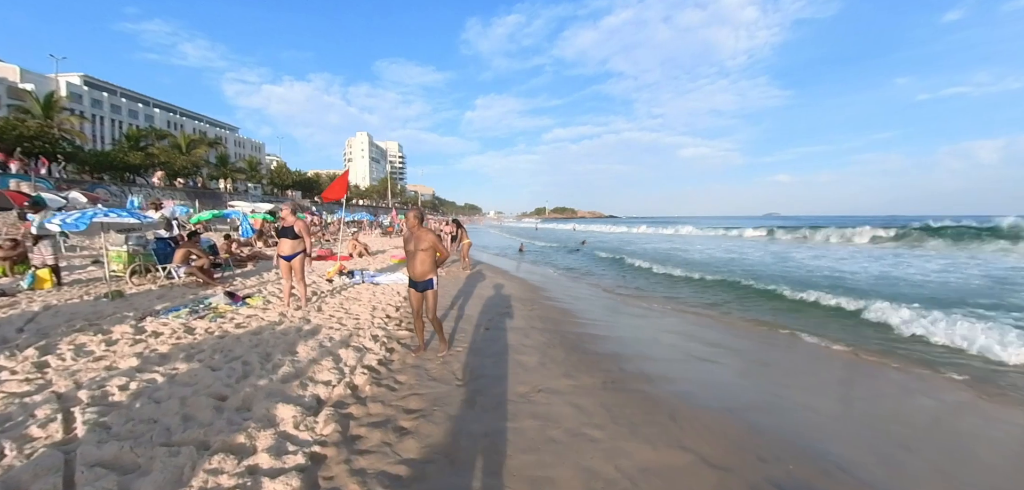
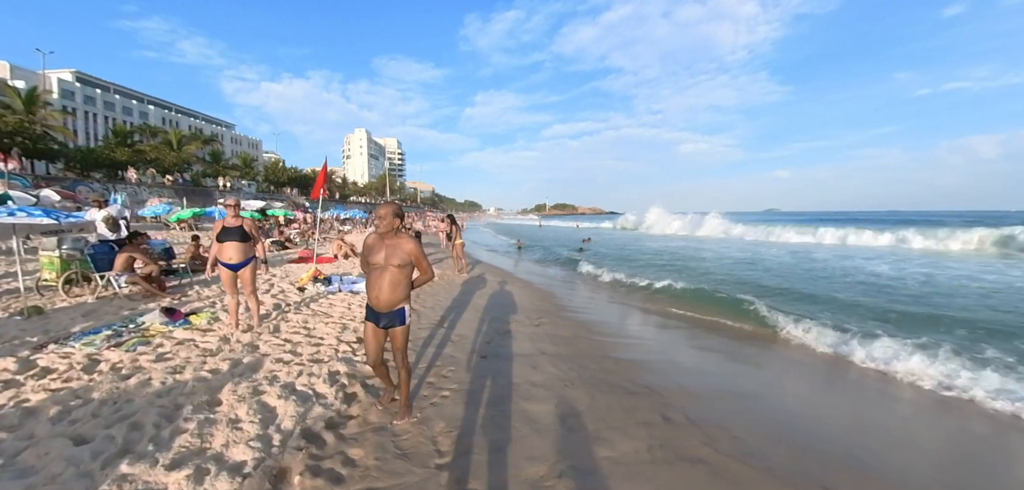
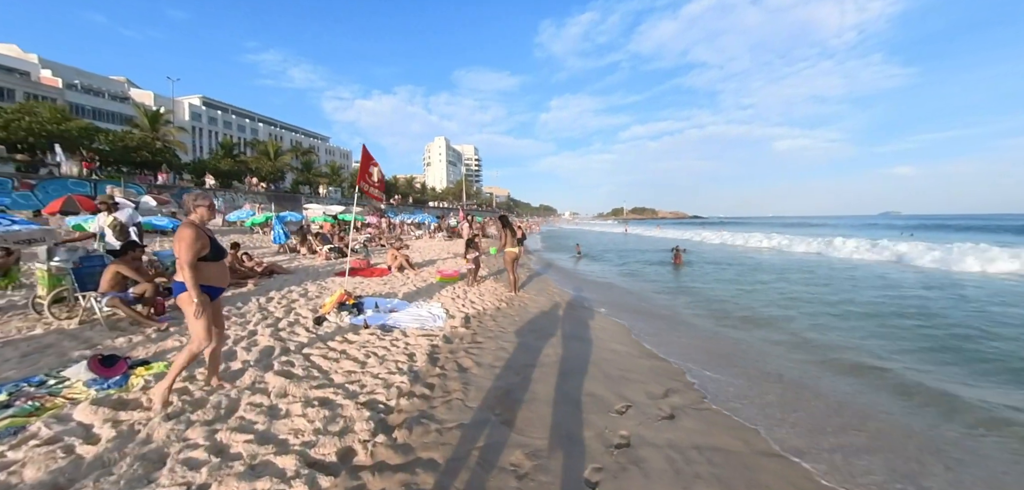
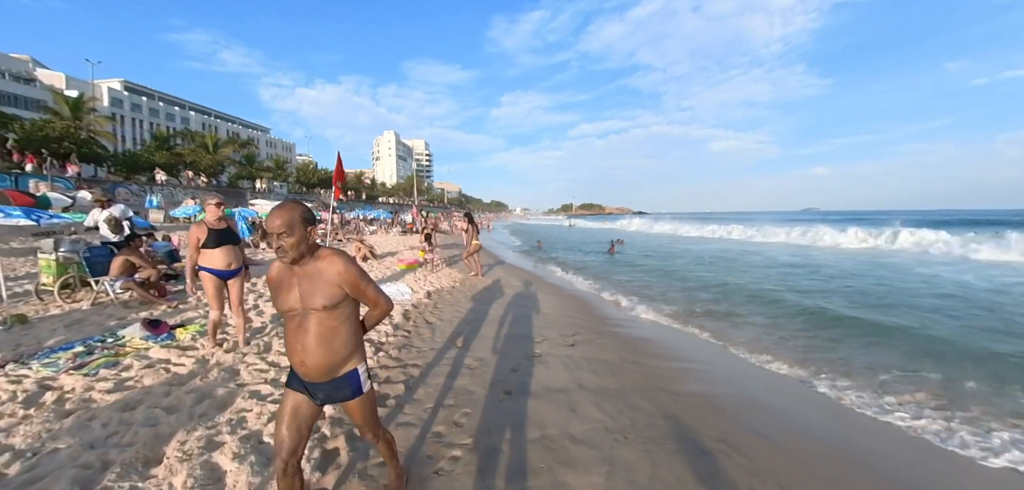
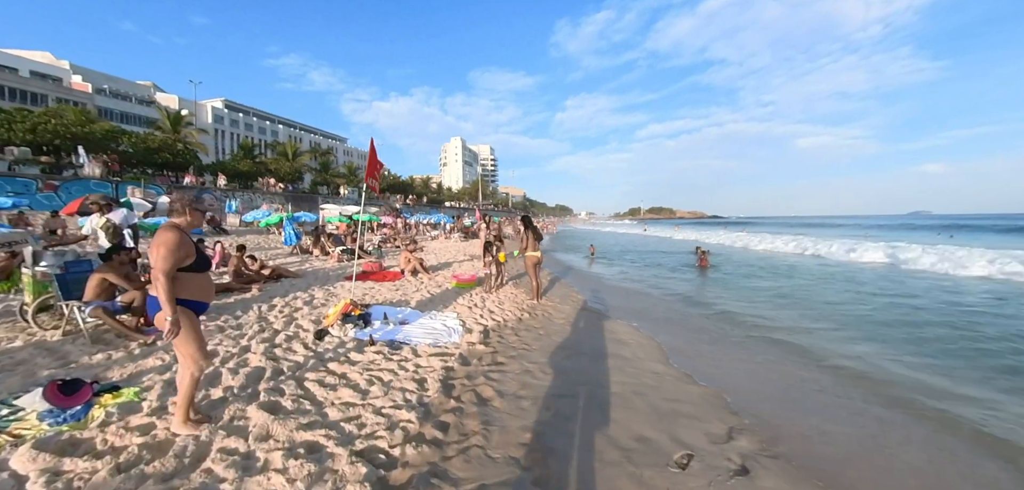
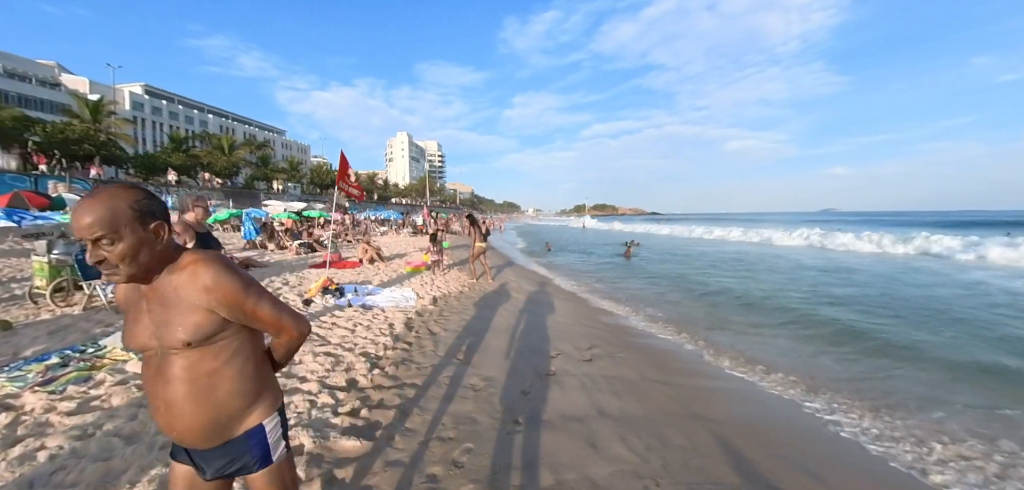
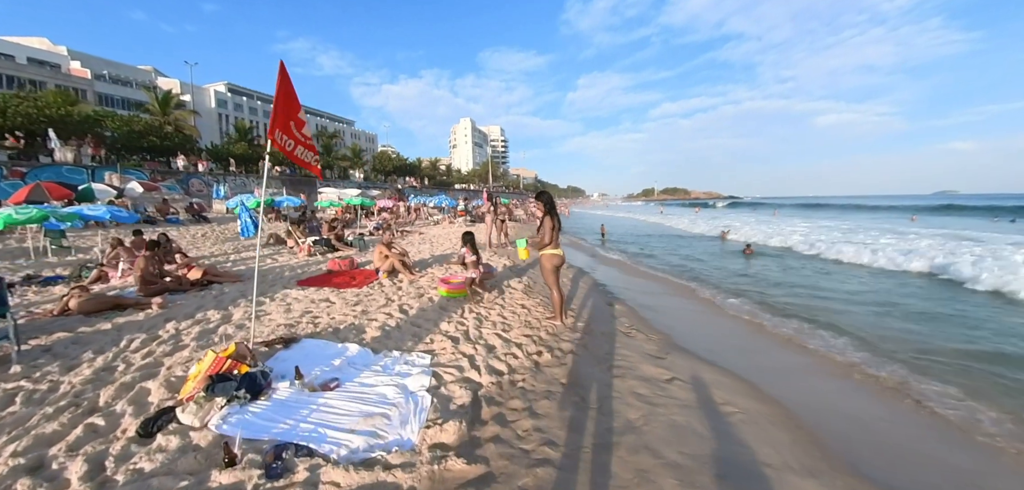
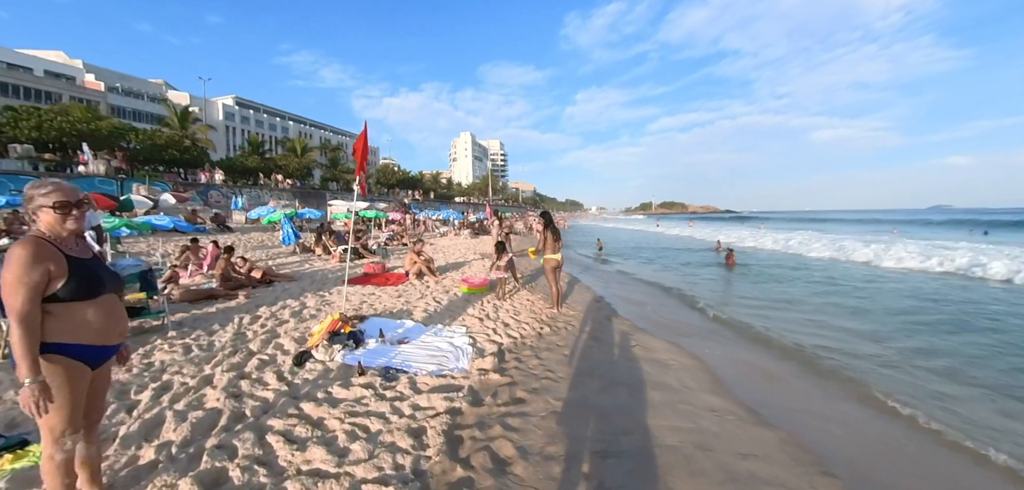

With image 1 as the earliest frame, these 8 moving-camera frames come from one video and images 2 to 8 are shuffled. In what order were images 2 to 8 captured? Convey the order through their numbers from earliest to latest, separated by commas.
2, 4, 6, 3, 5, 8, 7
